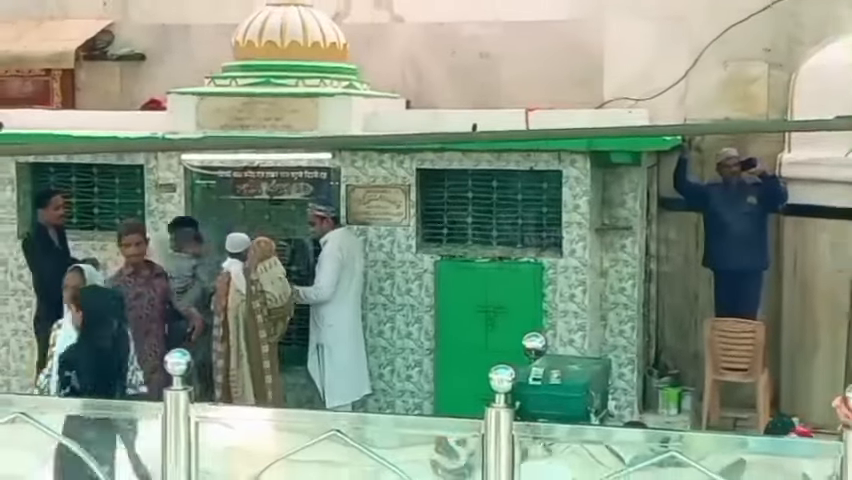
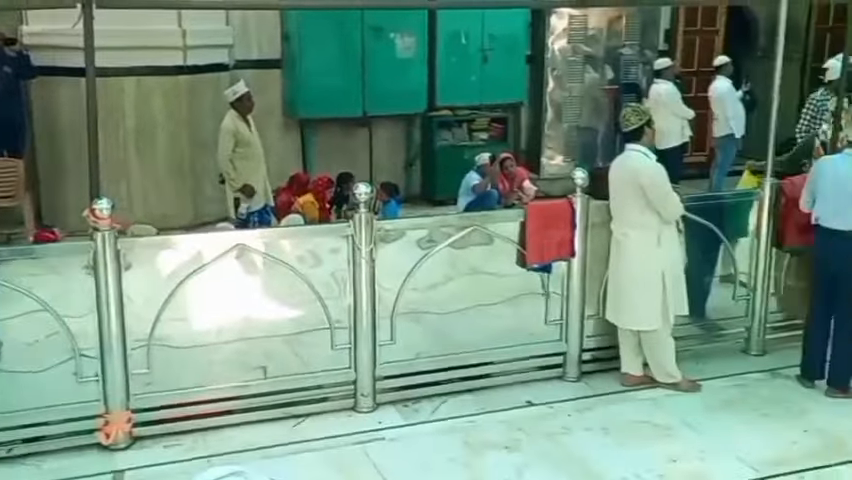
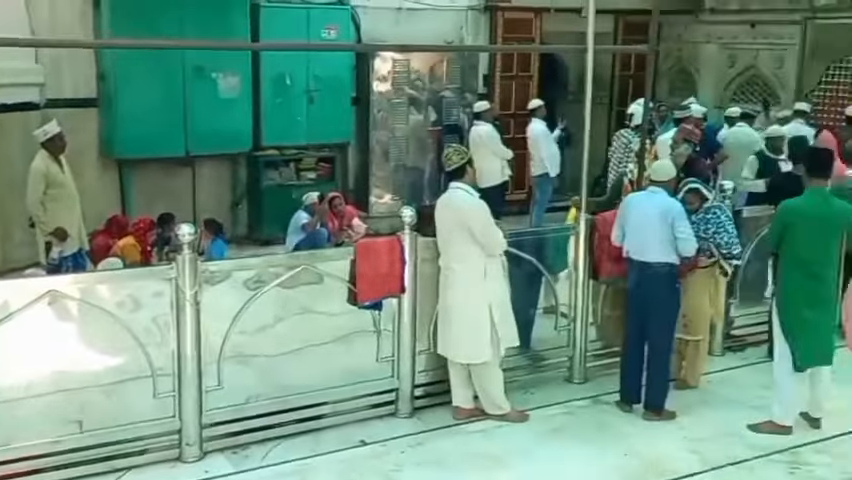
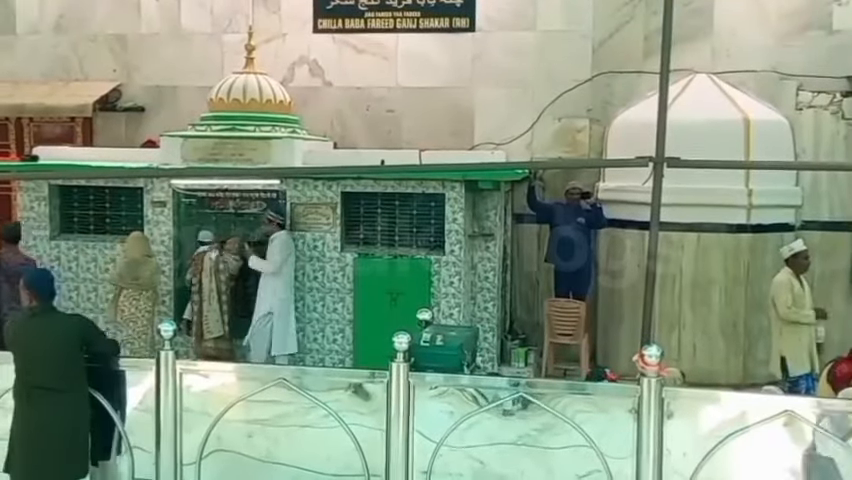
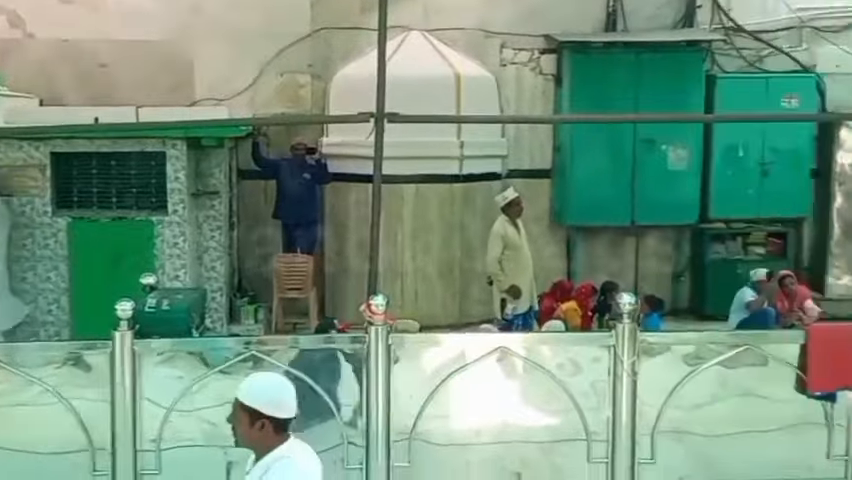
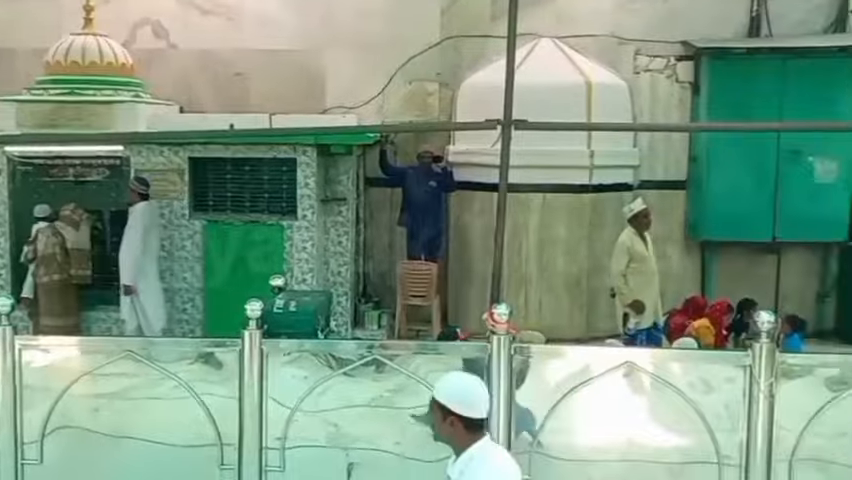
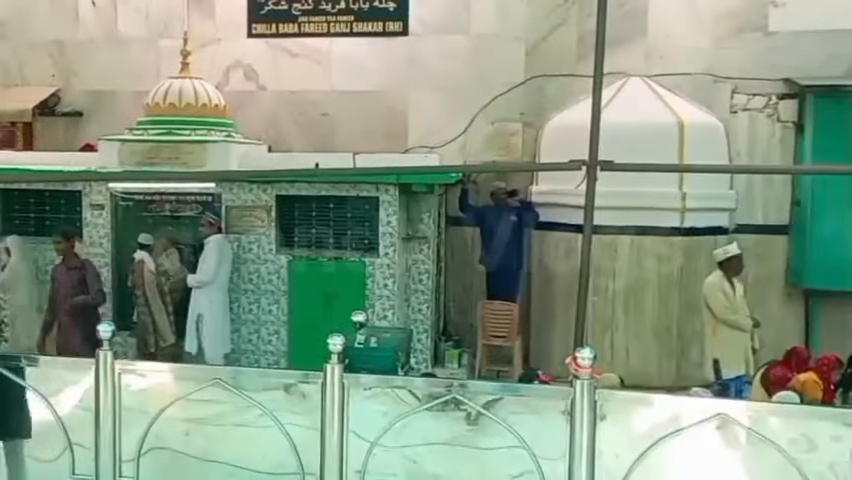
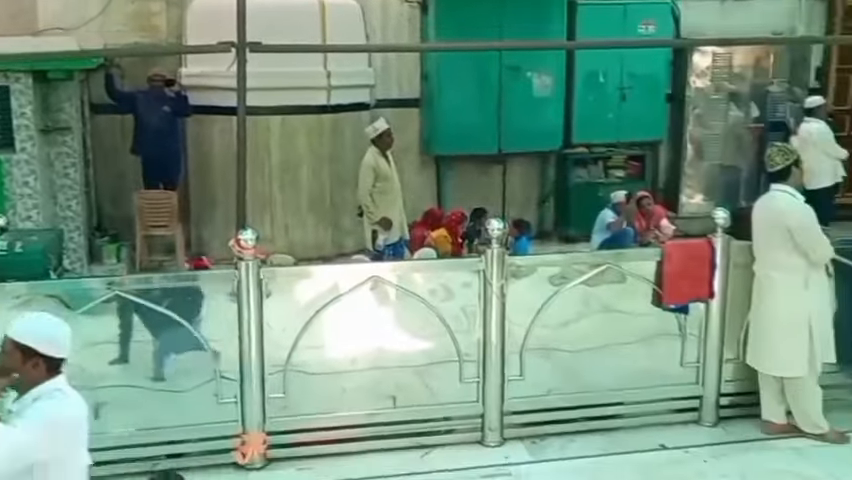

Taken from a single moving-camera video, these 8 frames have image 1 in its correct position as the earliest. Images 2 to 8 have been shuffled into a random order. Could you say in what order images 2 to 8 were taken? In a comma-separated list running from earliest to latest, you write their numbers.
7, 4, 6, 5, 8, 2, 3
